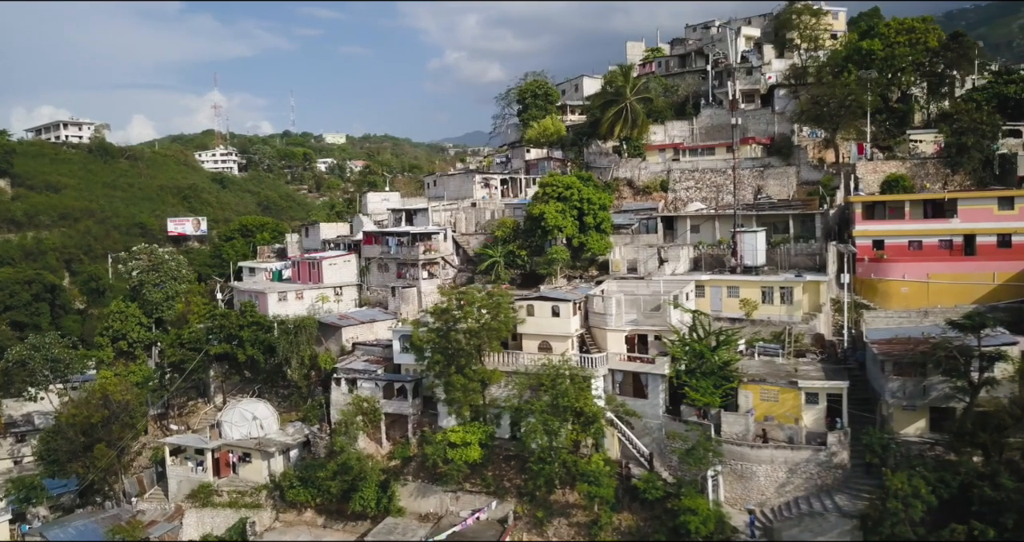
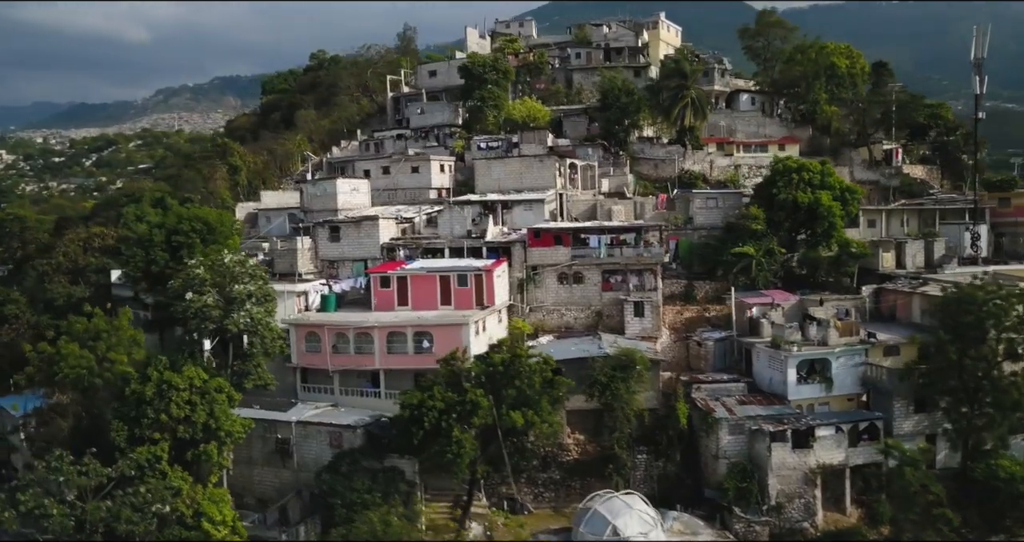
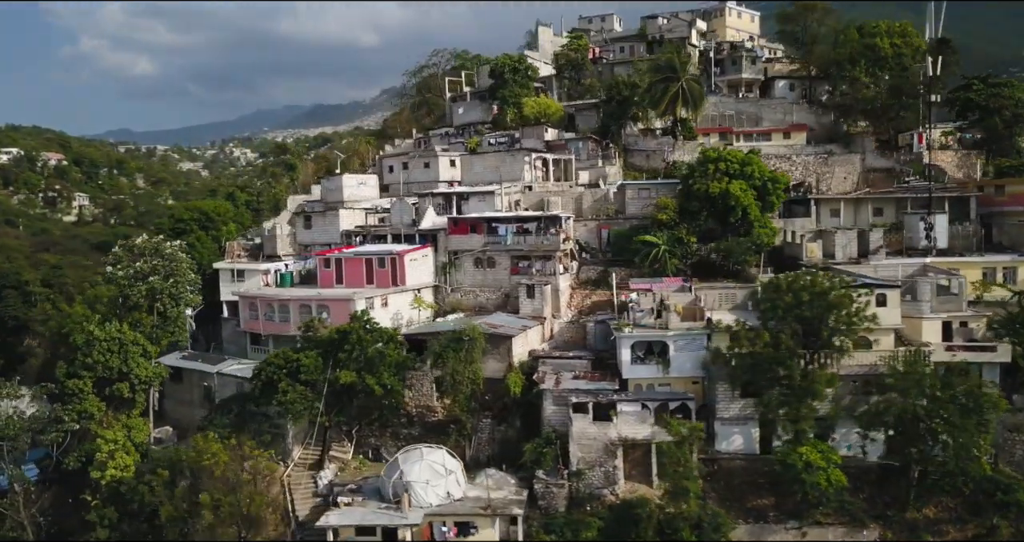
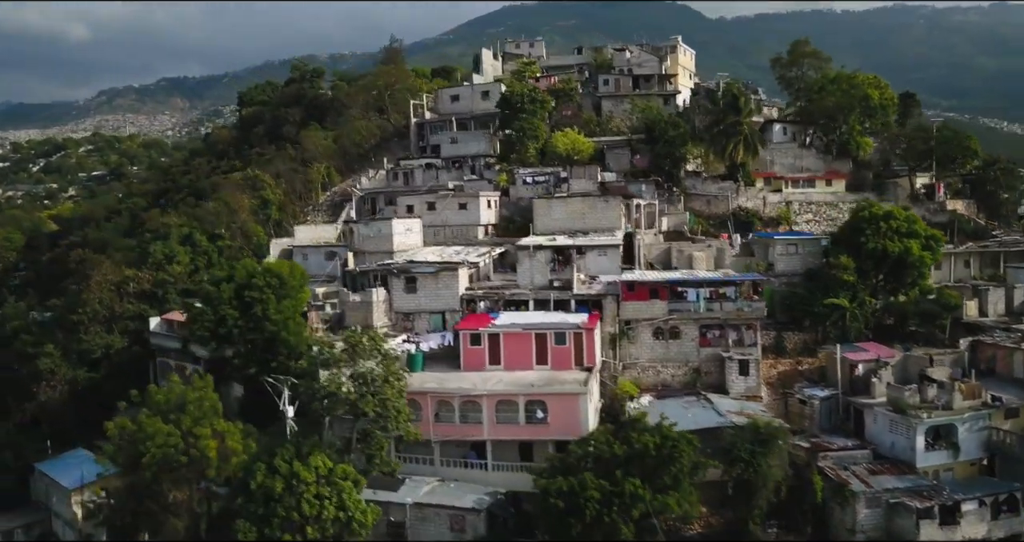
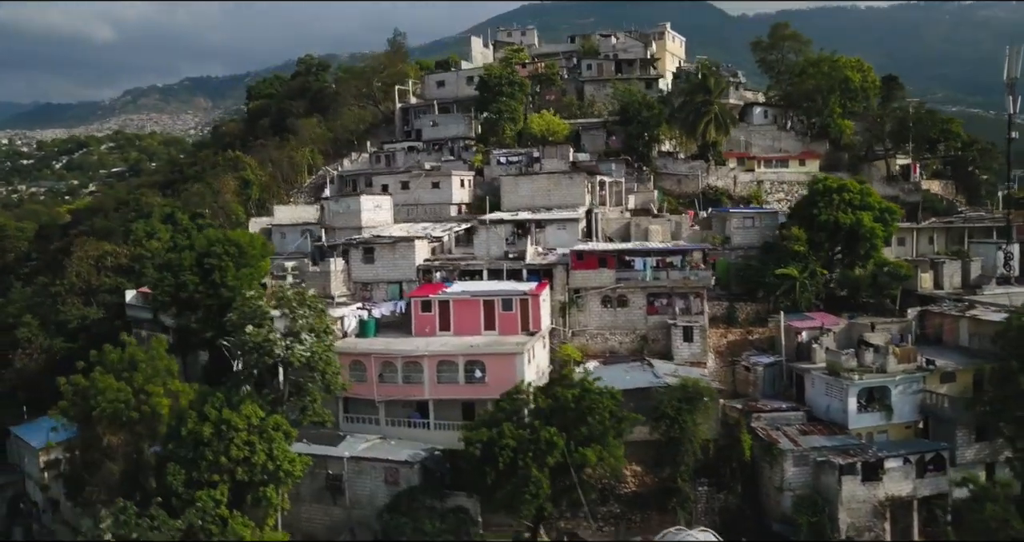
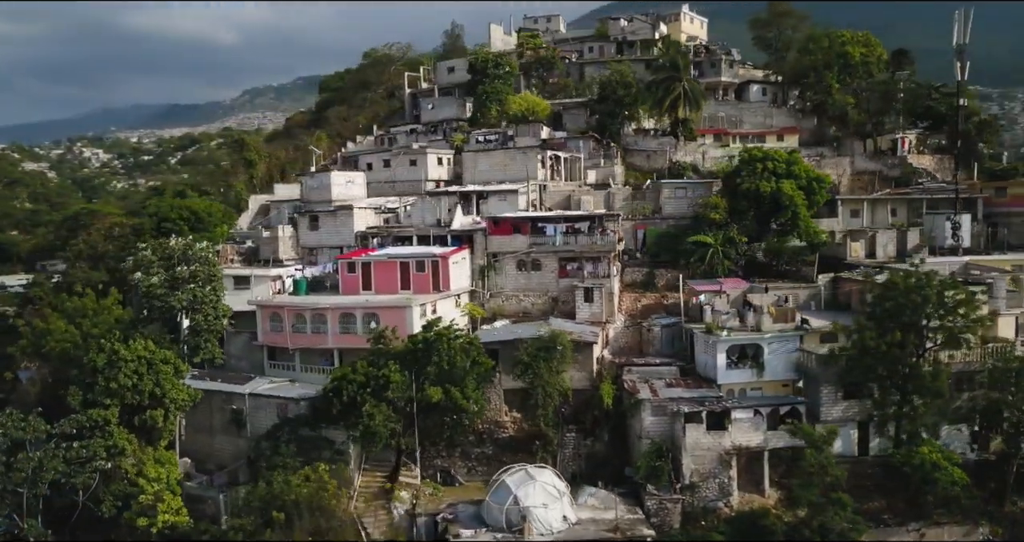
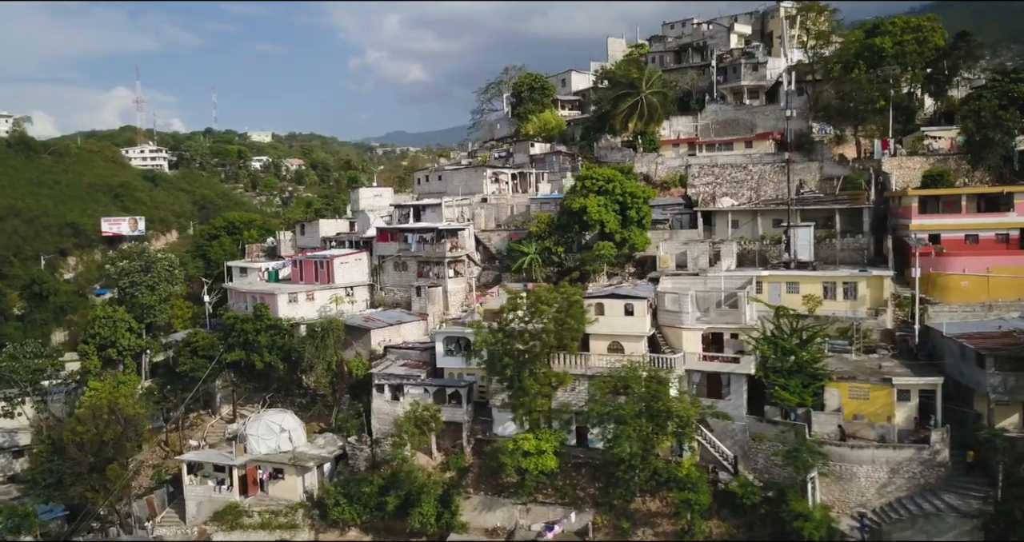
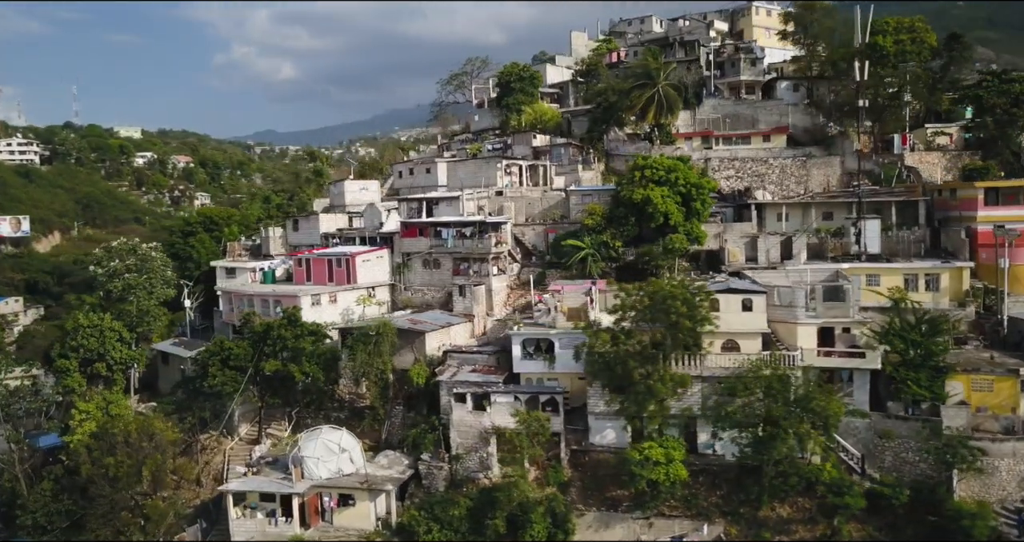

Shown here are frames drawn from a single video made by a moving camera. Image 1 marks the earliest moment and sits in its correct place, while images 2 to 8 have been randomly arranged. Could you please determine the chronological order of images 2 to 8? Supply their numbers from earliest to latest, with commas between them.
7, 8, 3, 6, 2, 5, 4
